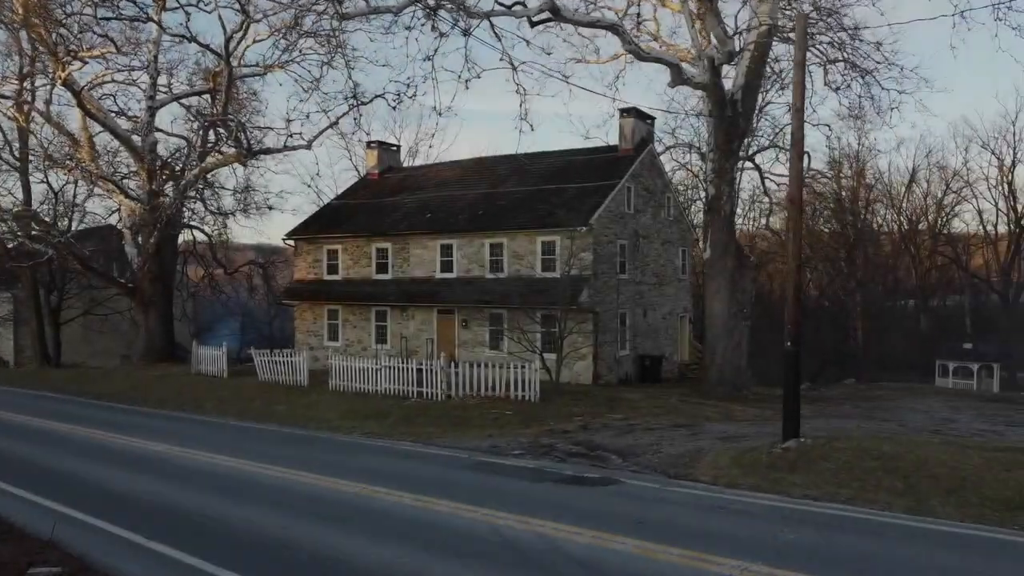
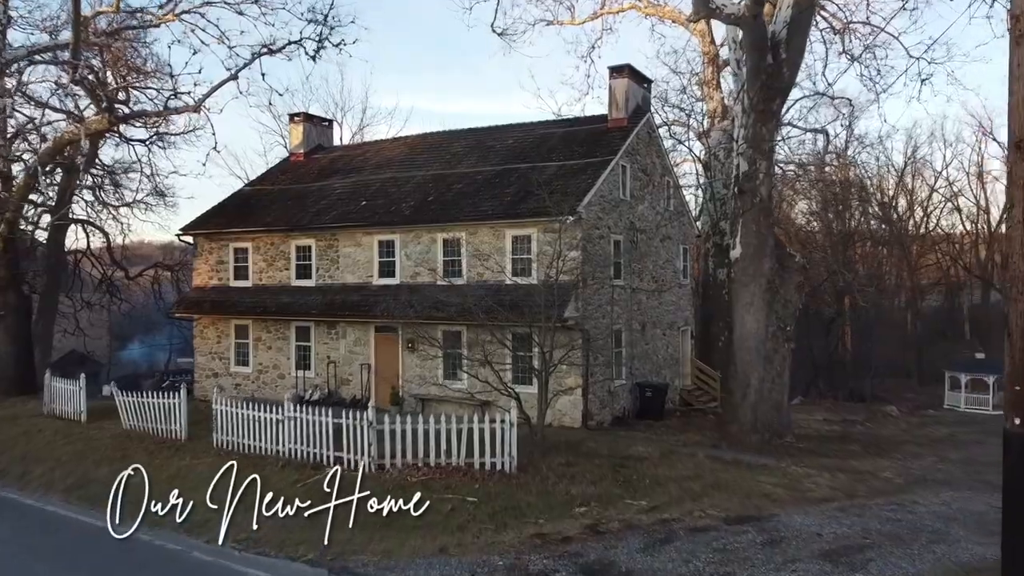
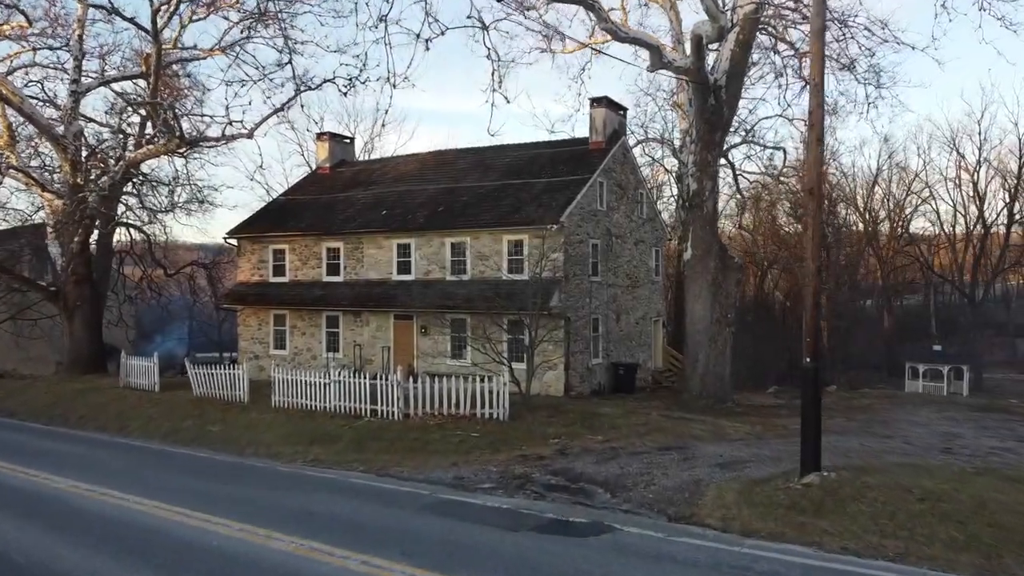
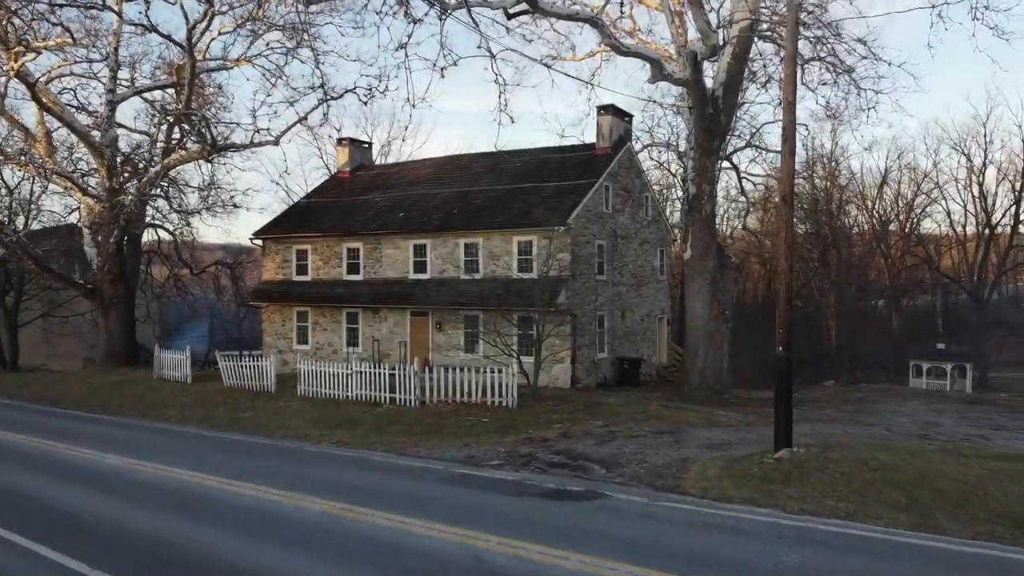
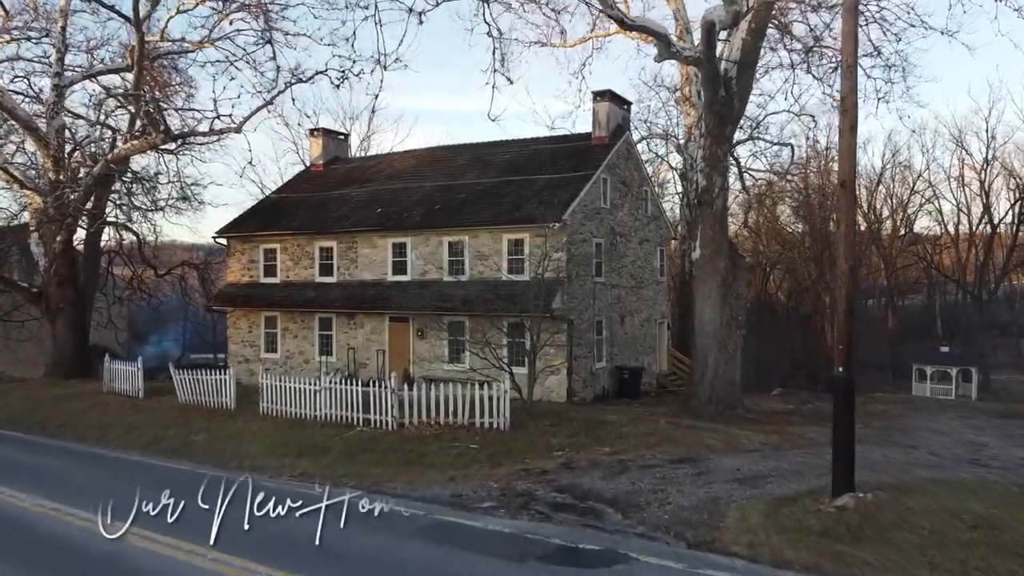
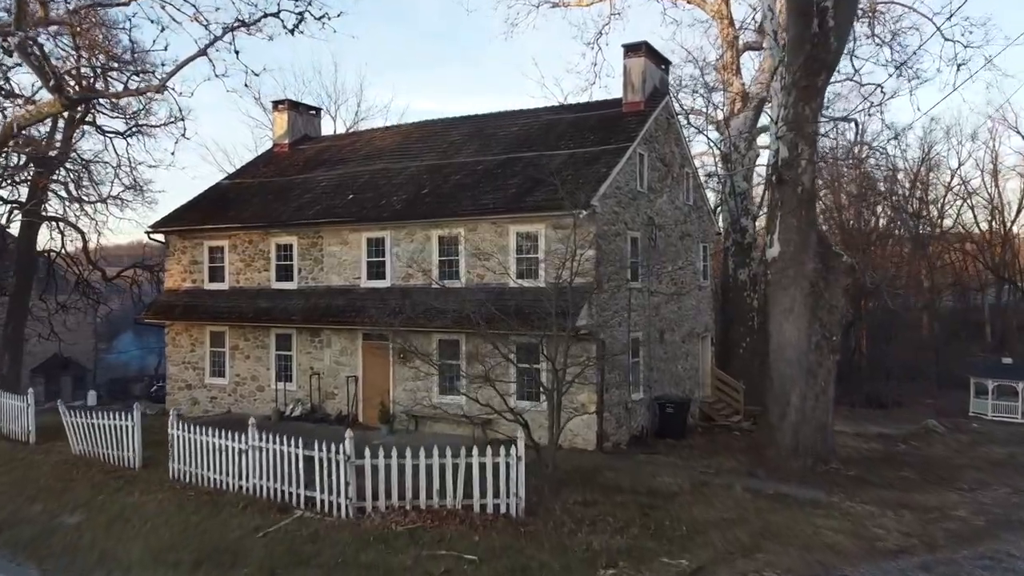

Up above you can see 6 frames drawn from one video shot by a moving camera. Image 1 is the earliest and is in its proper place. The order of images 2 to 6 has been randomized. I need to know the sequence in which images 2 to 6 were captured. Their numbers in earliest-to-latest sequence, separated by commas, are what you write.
4, 3, 5, 2, 6
